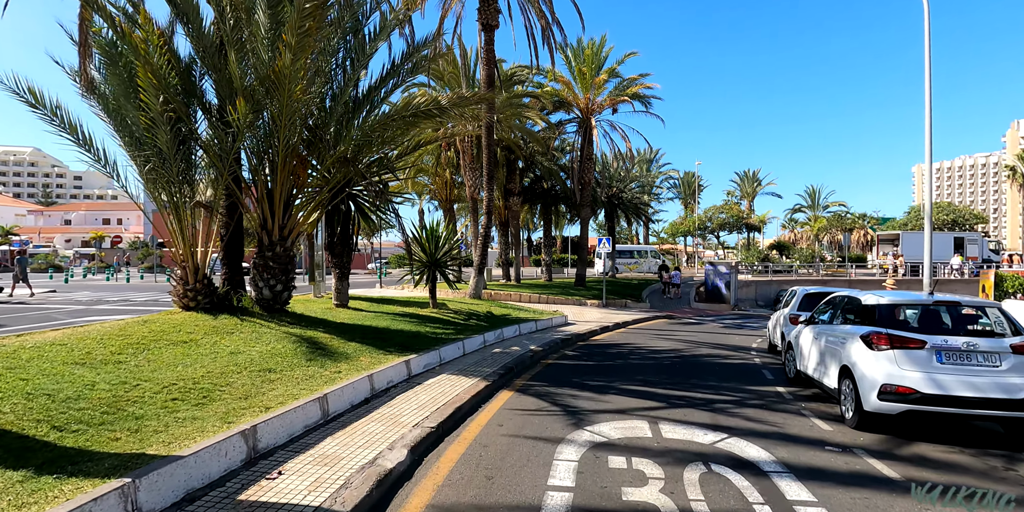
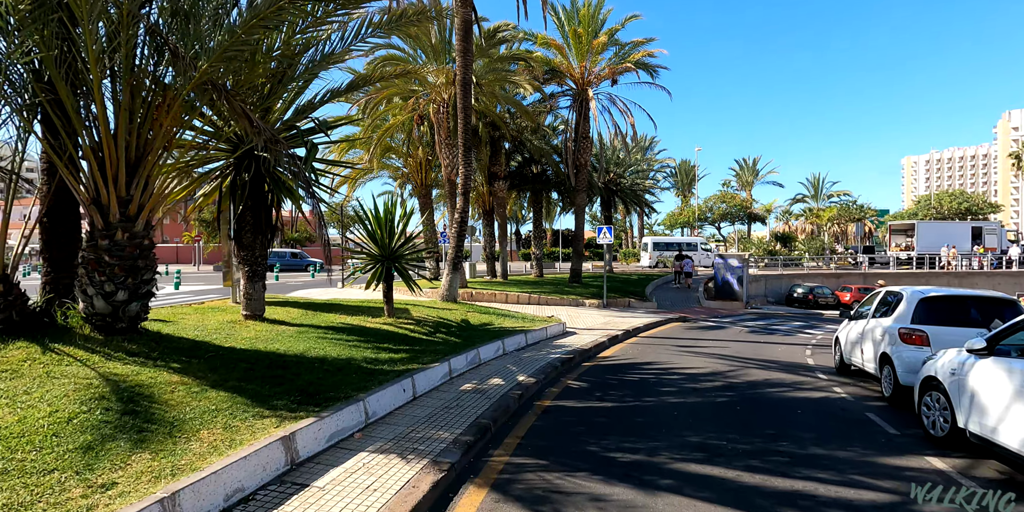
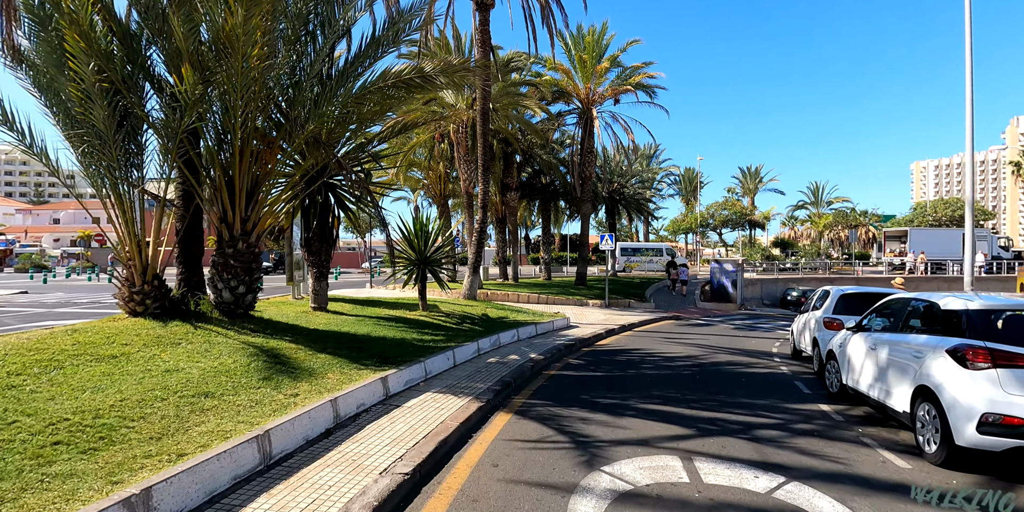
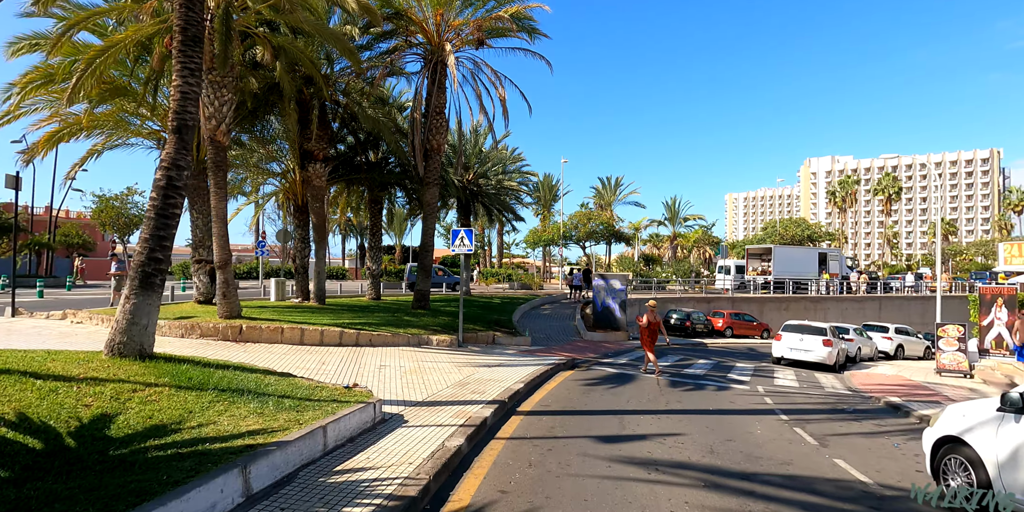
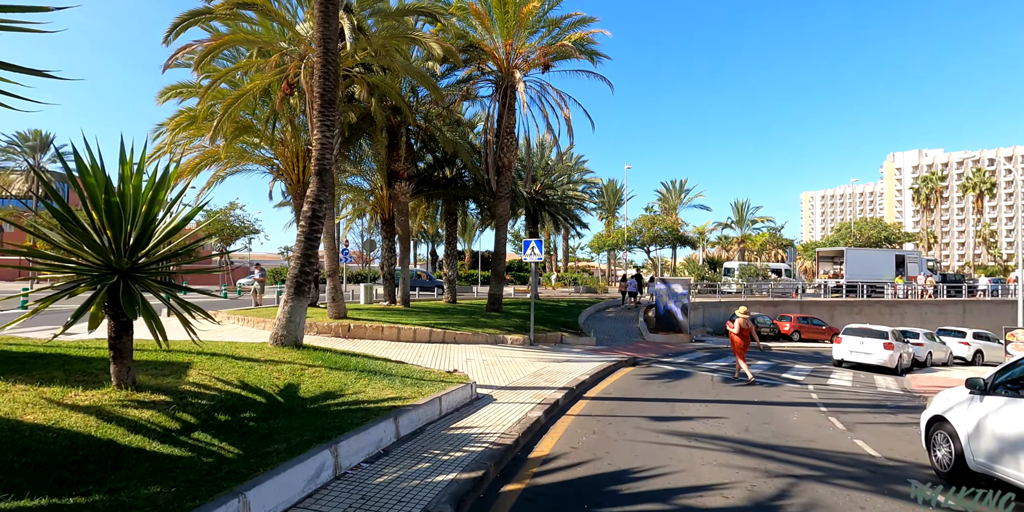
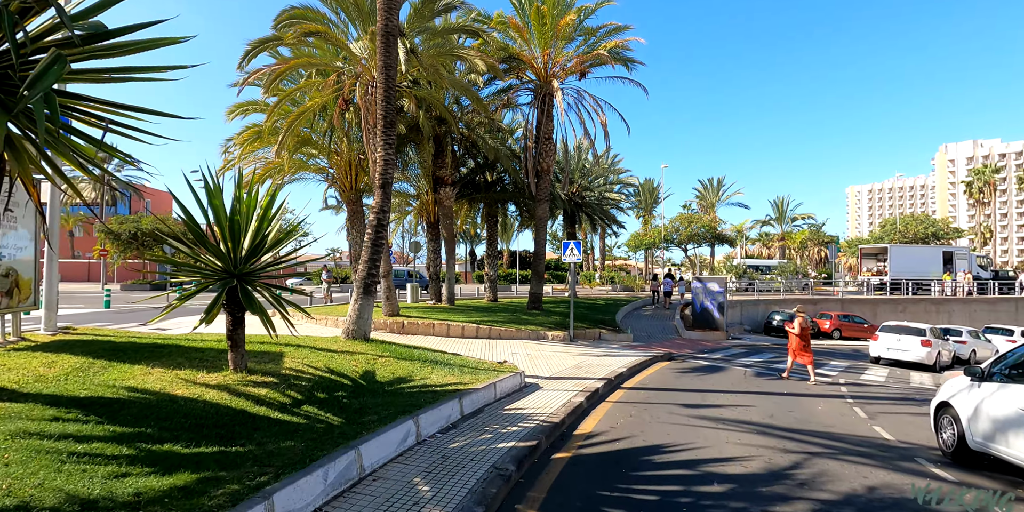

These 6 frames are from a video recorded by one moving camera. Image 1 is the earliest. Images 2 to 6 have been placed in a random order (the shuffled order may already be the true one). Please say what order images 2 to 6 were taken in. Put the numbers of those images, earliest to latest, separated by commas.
3, 2, 6, 5, 4
